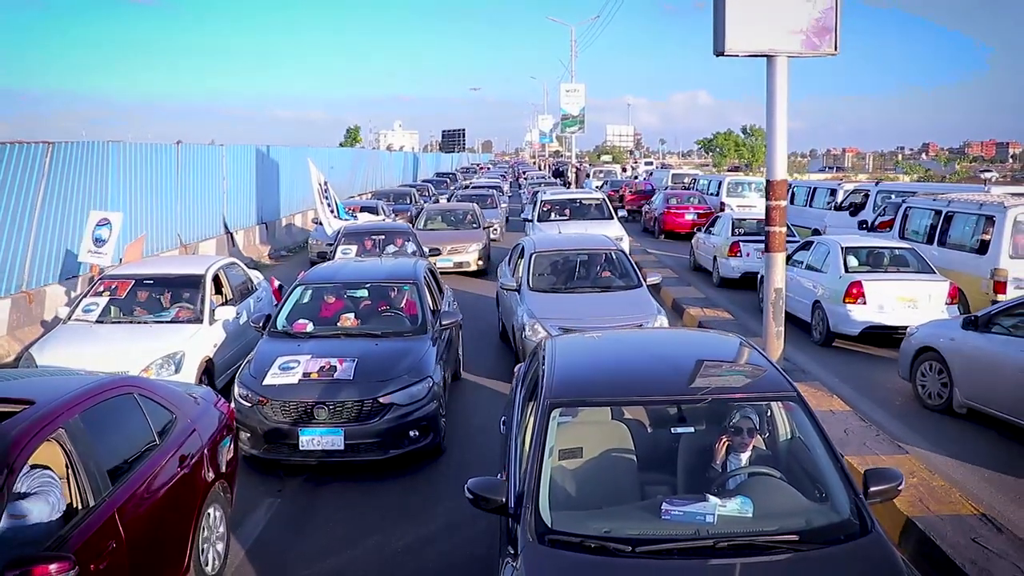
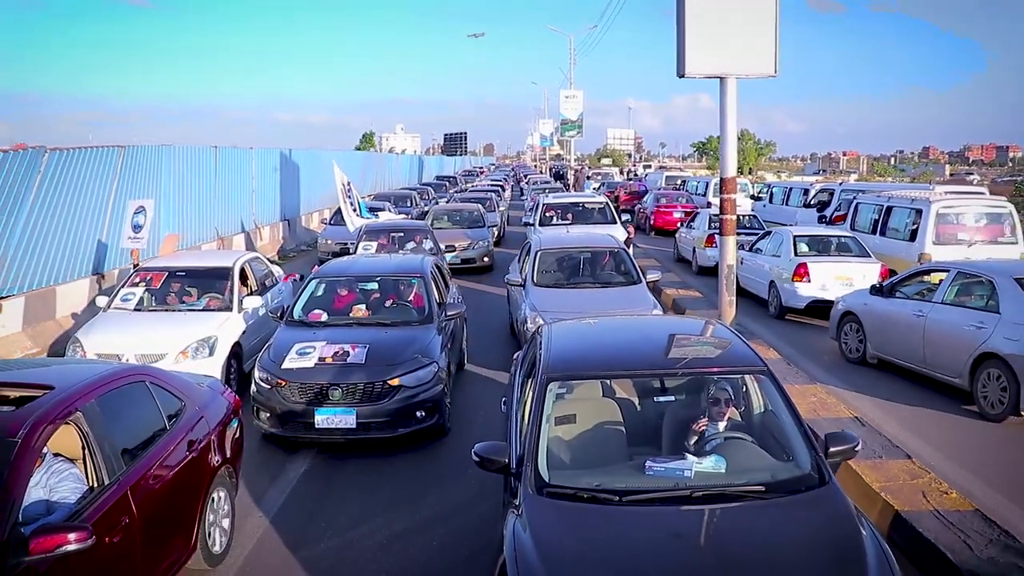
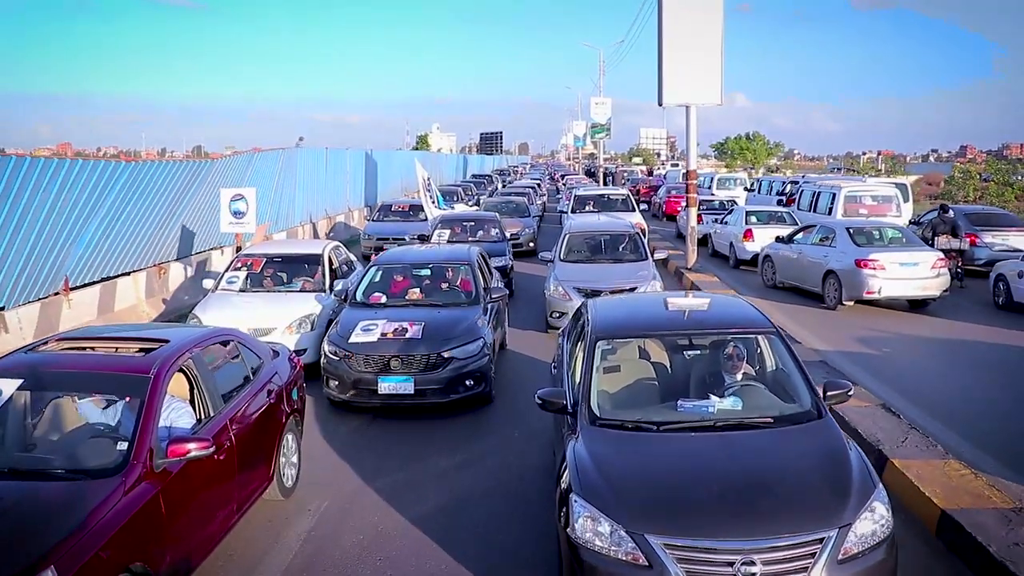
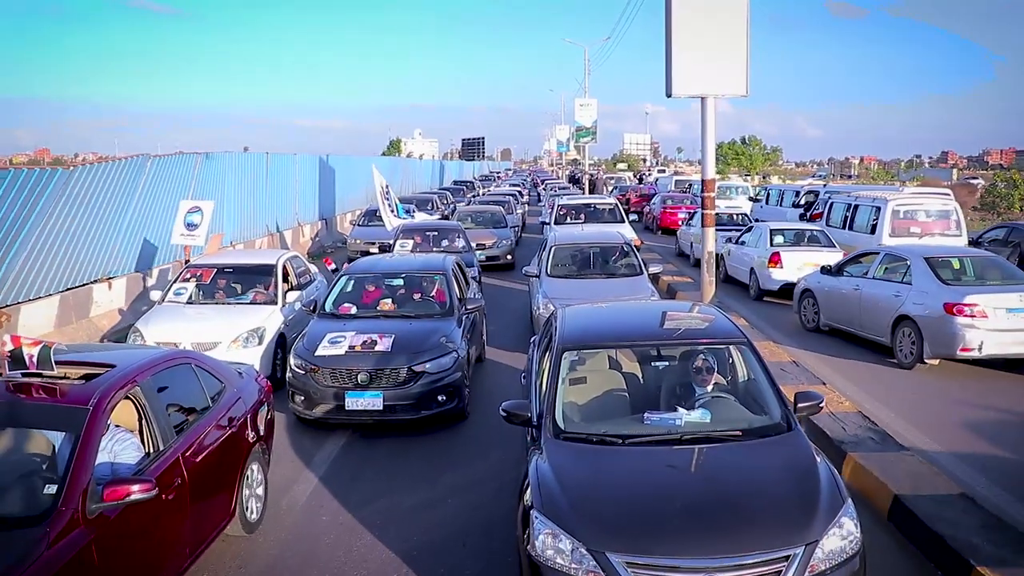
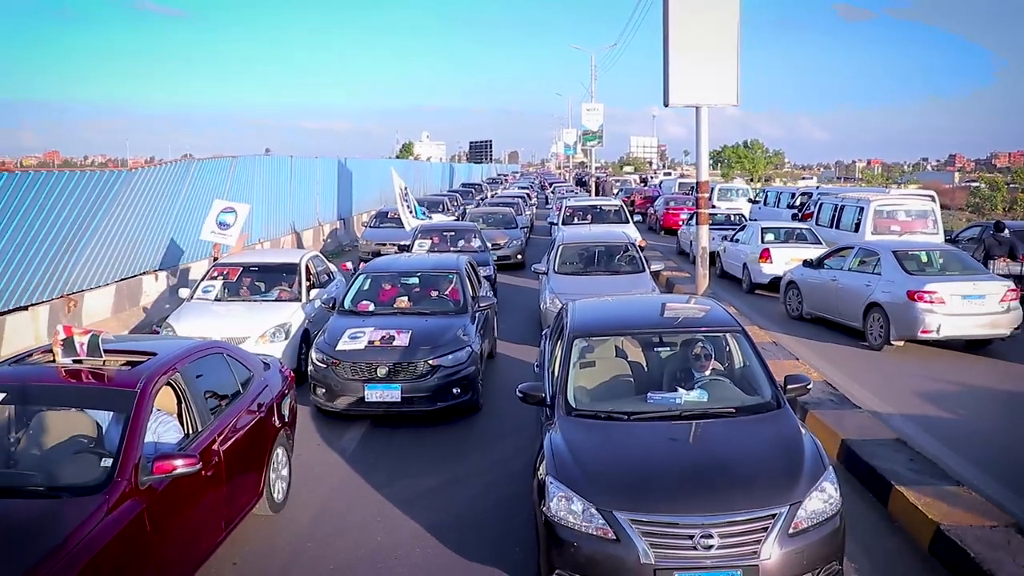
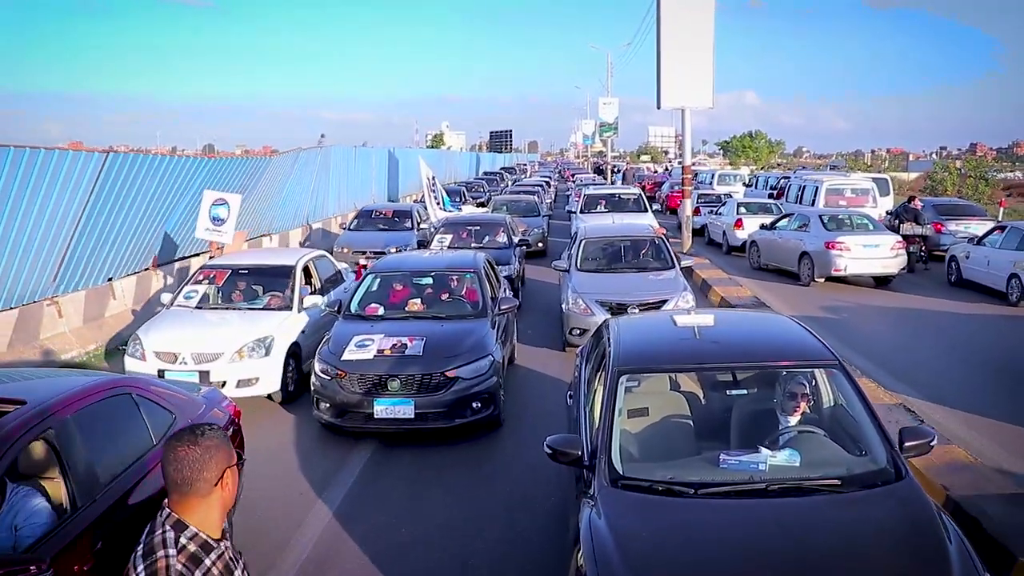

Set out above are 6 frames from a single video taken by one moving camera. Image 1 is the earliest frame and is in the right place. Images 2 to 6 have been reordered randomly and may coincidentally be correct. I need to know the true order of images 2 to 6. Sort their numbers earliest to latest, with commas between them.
2, 4, 5, 3, 6
